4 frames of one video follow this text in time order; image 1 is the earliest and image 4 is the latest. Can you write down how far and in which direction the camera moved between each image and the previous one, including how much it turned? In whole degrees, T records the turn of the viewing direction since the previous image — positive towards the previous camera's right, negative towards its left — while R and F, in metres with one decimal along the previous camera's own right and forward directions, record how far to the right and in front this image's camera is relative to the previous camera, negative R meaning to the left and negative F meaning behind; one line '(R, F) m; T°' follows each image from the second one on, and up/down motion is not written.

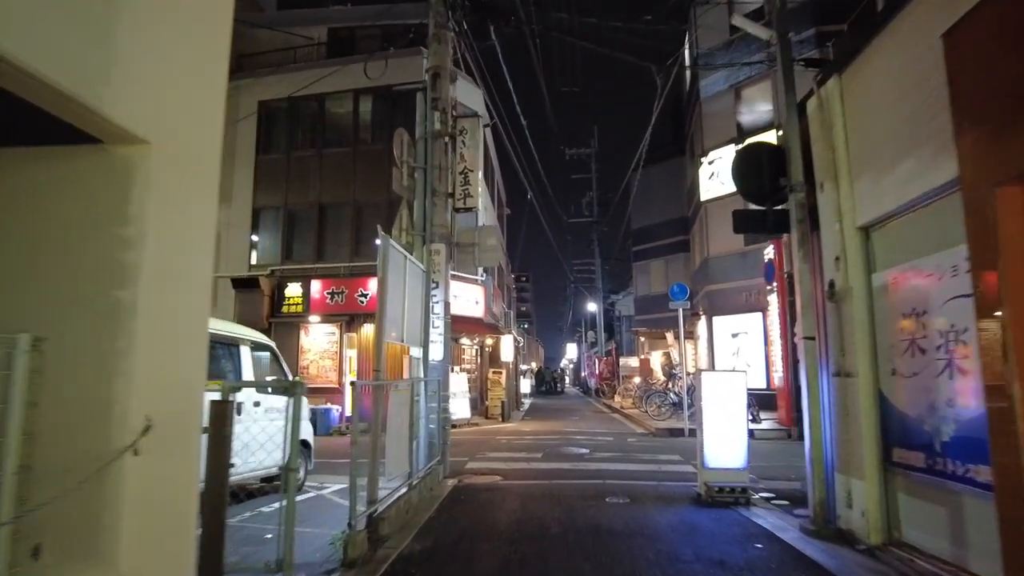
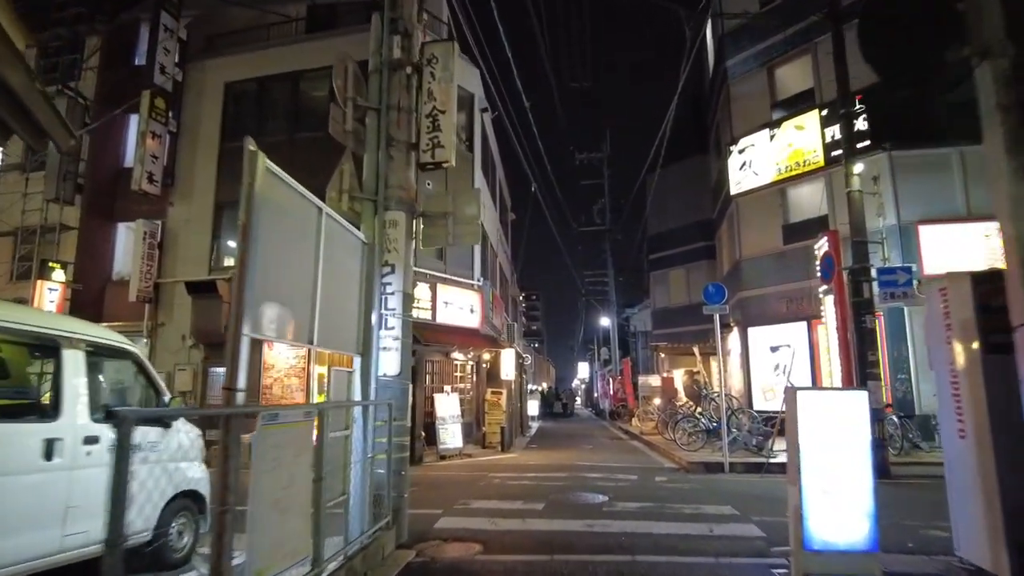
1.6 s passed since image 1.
(+0.3, +2.7) m; -1°
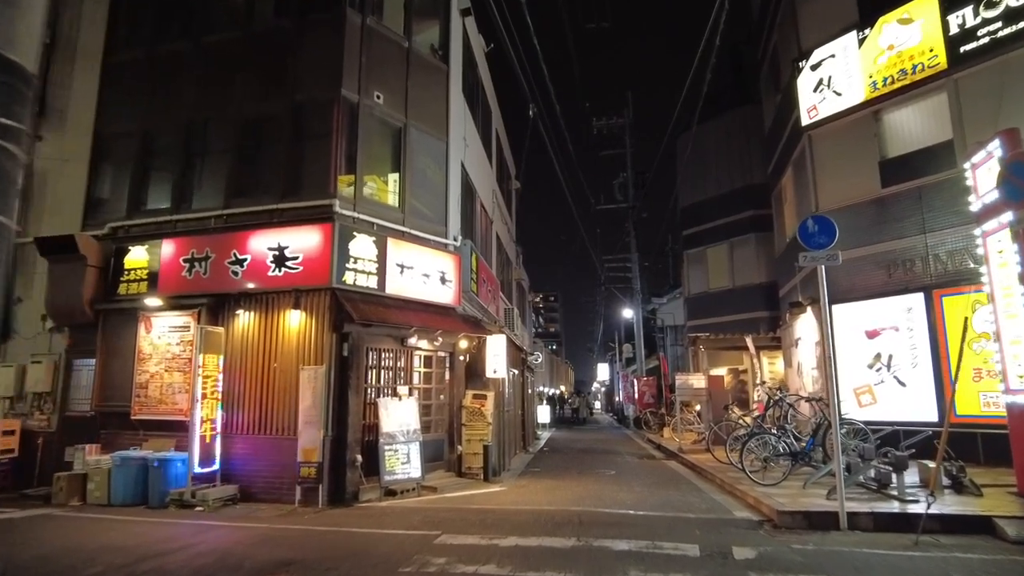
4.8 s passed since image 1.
(+0.6, +4.8) m; -2°
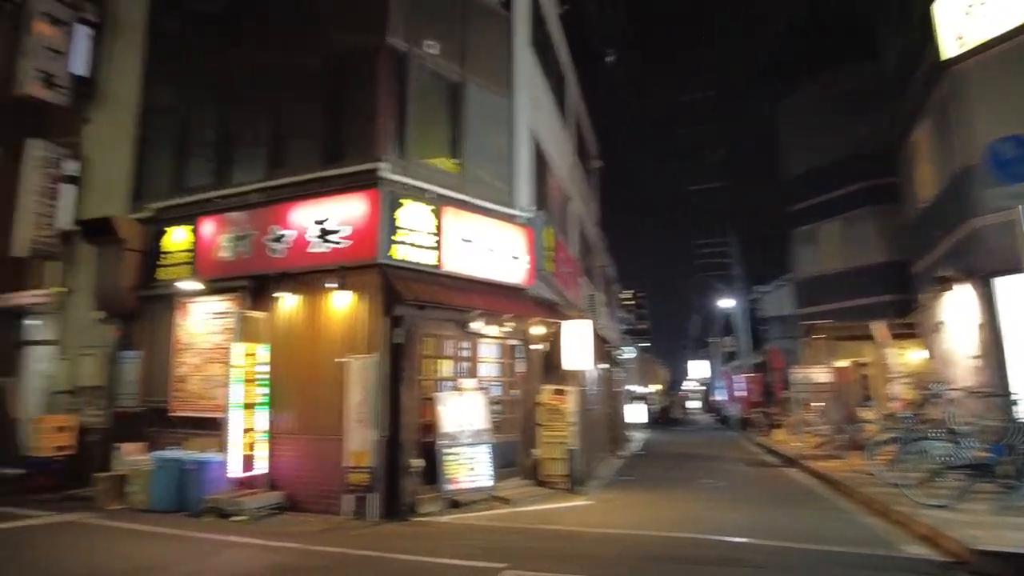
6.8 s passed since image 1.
(0.0, +1.7) m; -8°
